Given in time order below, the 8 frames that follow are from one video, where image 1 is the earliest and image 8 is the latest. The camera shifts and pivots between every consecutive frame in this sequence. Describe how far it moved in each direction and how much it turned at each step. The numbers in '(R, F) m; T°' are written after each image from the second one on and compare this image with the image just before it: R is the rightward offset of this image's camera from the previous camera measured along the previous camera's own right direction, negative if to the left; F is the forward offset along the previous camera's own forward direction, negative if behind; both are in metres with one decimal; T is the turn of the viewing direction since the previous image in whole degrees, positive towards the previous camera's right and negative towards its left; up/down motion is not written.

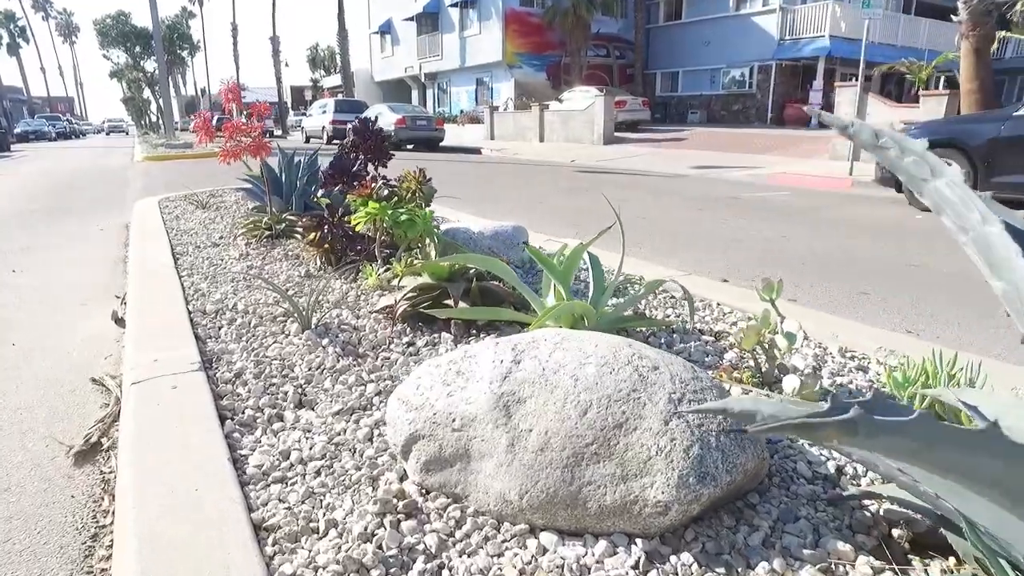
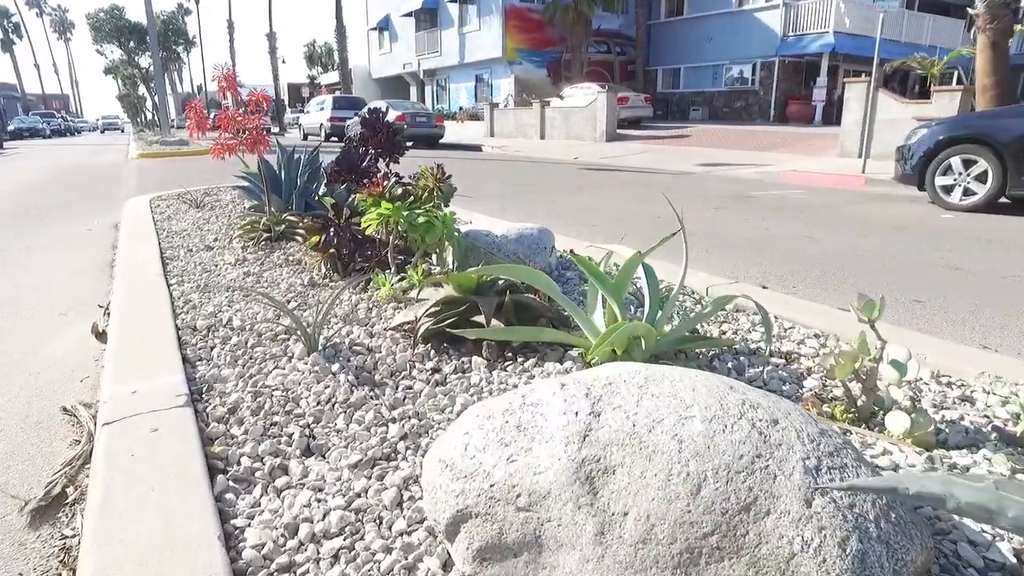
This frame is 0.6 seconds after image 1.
(-0.2, +0.6) m; 0°
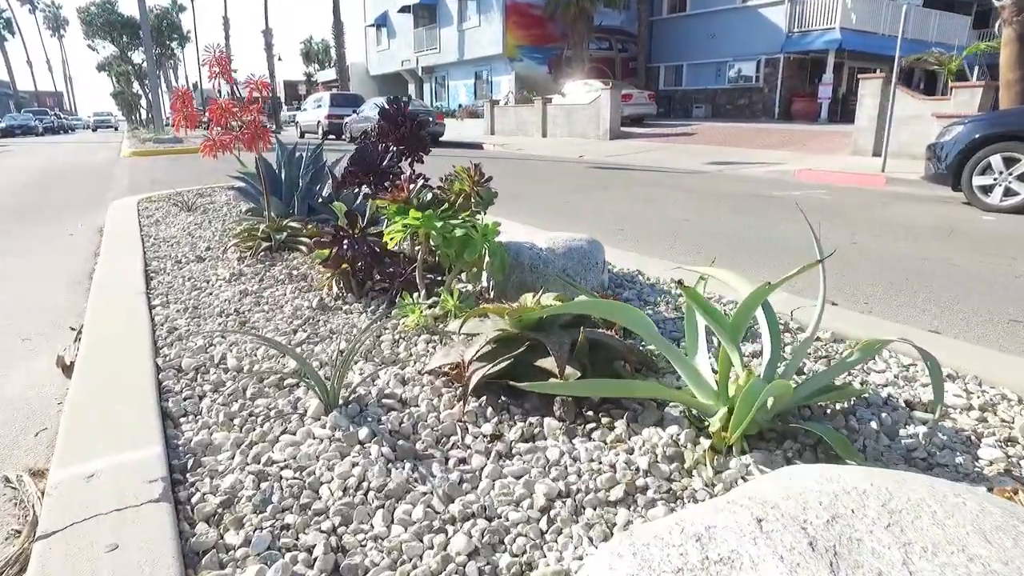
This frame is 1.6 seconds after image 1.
(-0.3, +0.8) m; 0°
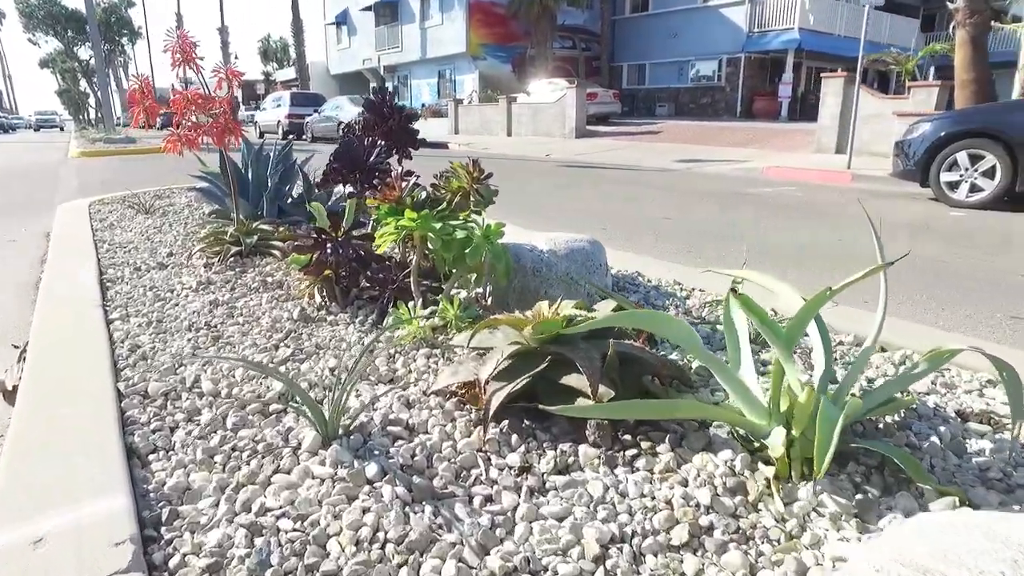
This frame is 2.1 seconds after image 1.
(-0.2, +0.3) m; +3°
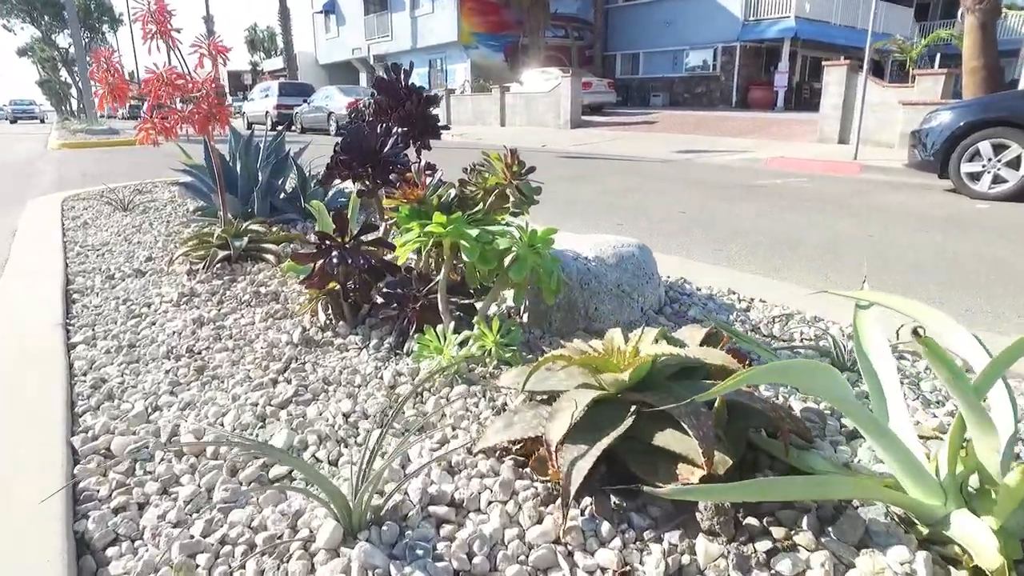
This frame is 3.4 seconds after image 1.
(-0.3, +0.6) m; +1°
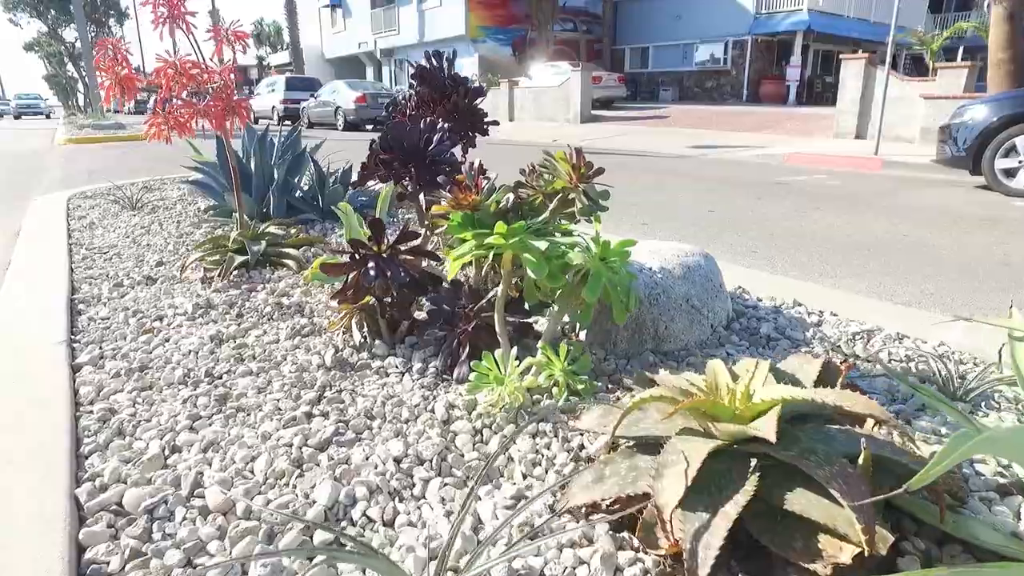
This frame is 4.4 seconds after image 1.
(-0.2, +0.4) m; 0°
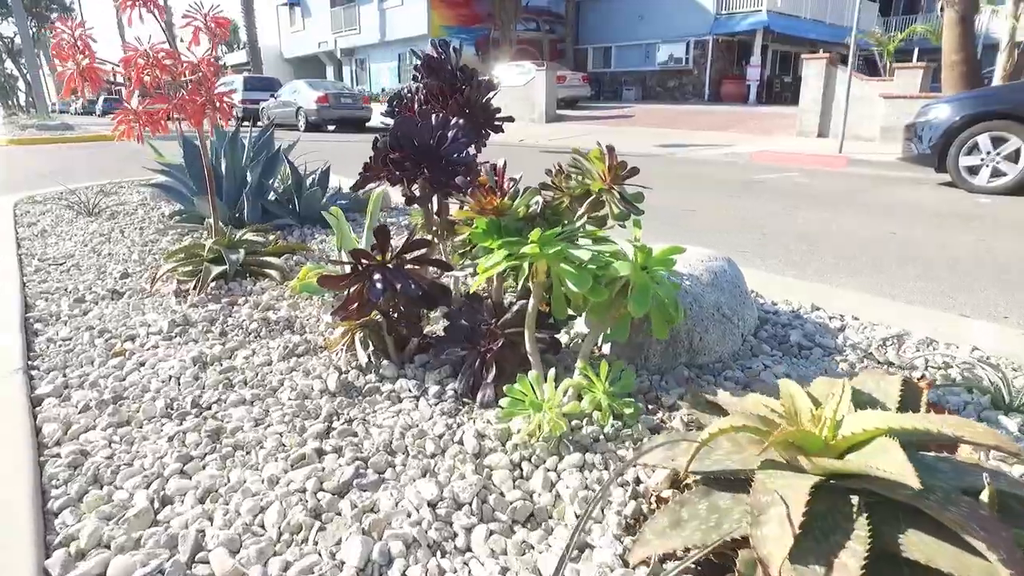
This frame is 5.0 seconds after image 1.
(-0.2, +0.3) m; +3°
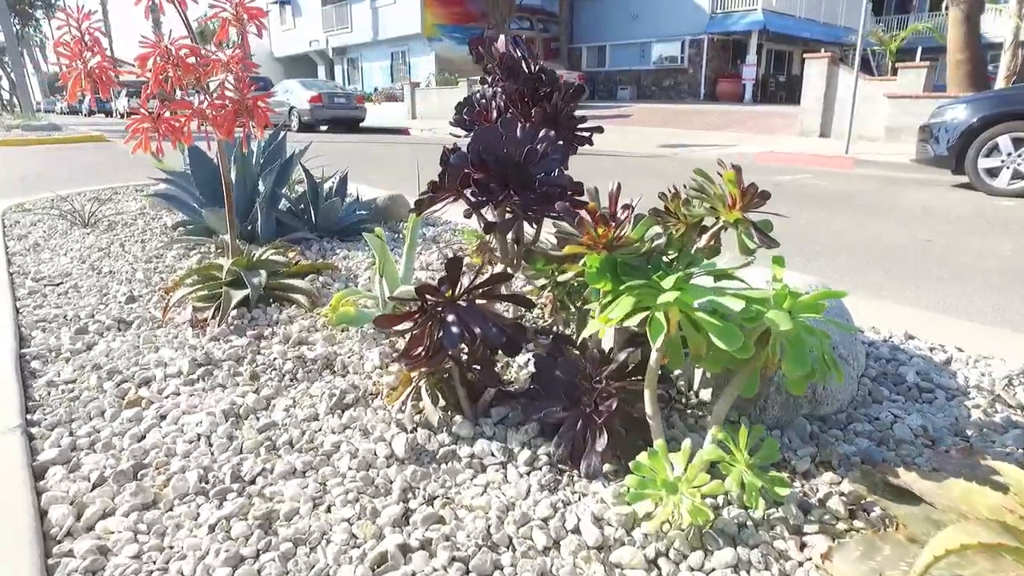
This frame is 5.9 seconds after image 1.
(-0.4, +0.4) m; +1°
